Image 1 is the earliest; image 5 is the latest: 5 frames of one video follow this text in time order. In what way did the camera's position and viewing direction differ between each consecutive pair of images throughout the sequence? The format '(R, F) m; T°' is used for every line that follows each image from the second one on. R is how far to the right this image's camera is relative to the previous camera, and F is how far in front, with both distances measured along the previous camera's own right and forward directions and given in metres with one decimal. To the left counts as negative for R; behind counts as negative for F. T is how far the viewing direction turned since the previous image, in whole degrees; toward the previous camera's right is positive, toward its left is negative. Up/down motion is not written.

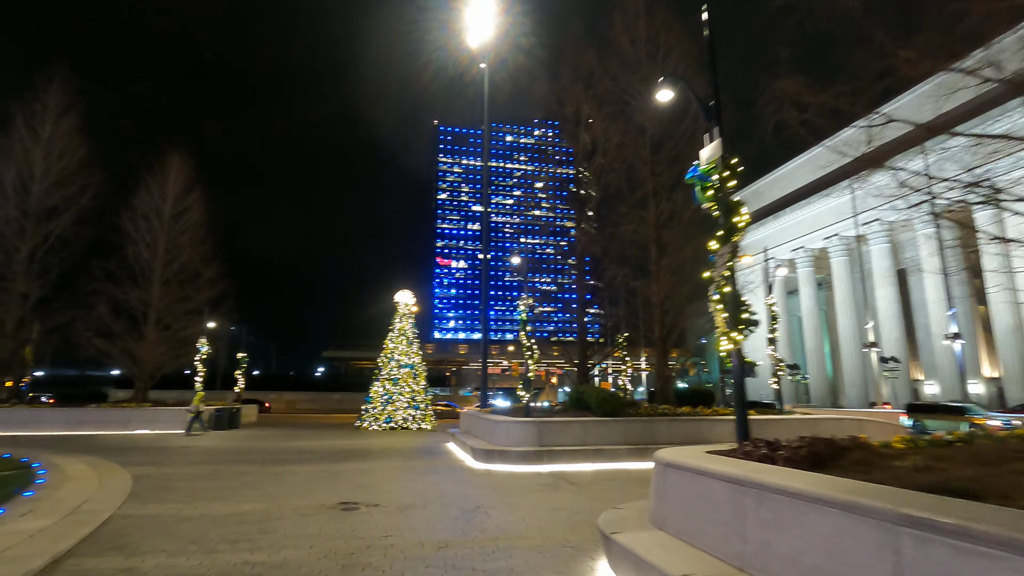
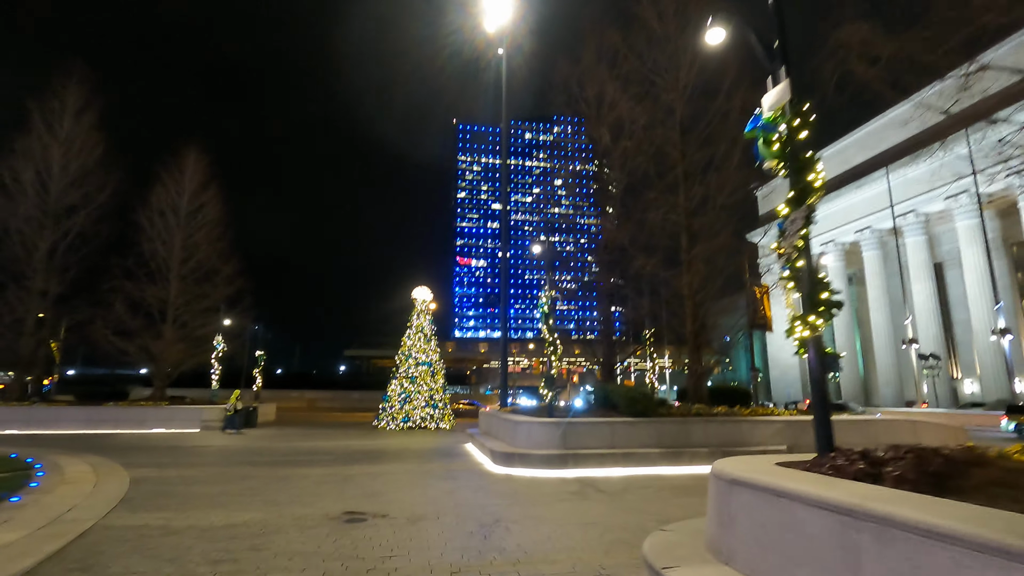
(0.0, +1.0) m; -2°
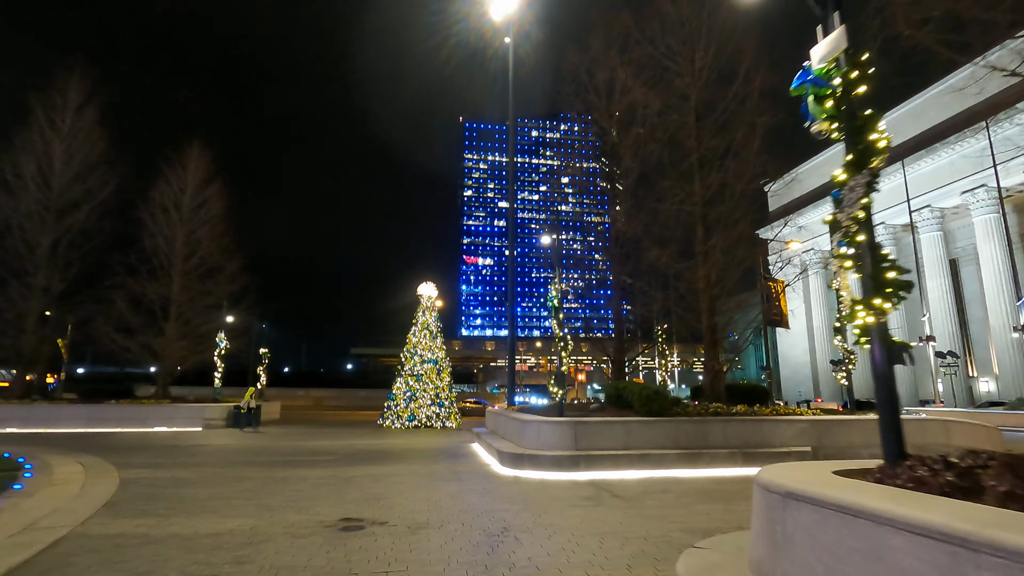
(0.0, +0.6) m; -1°
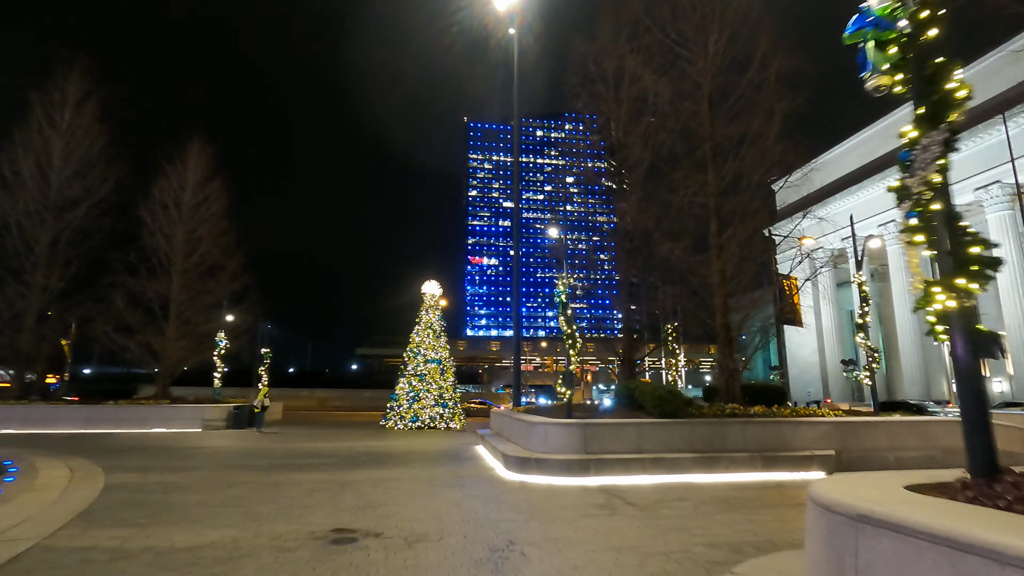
(0.0, +0.6) m; 0°
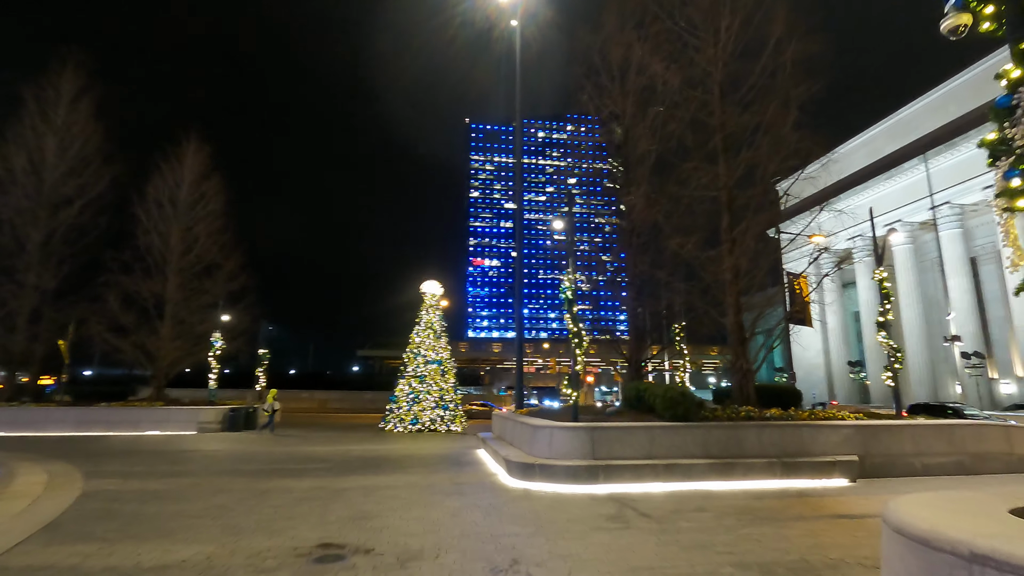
(0.0, +0.6) m; 0°
